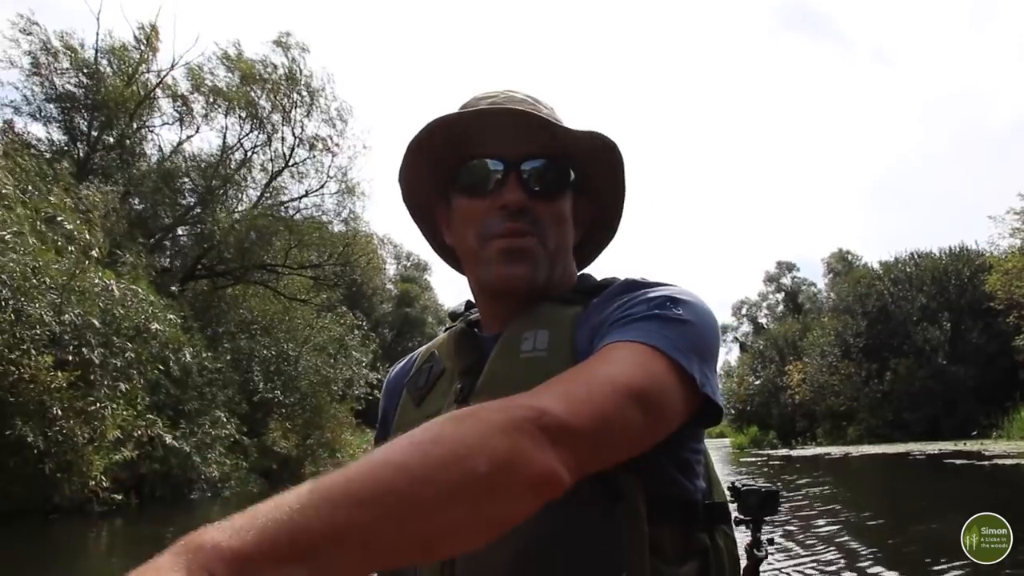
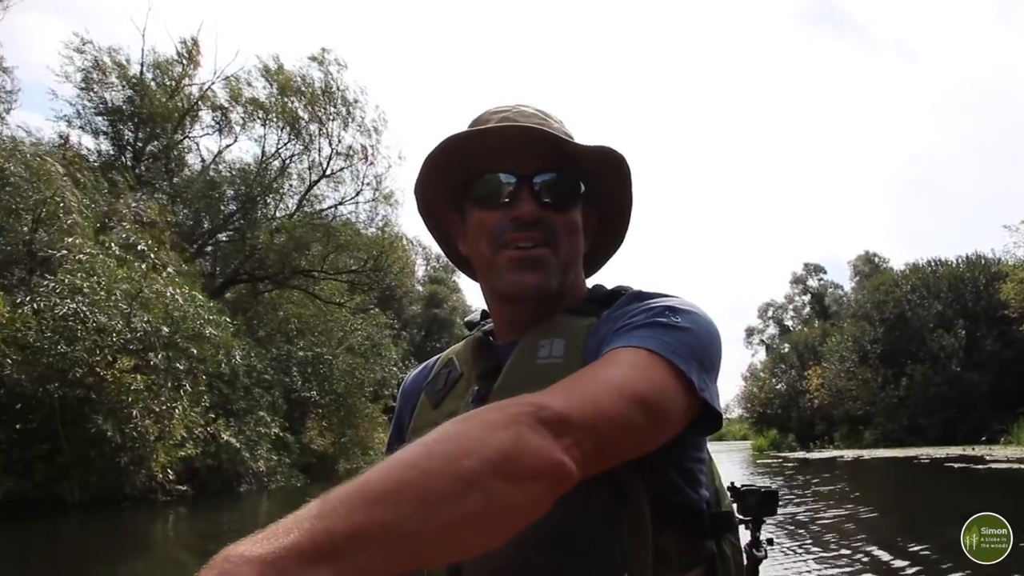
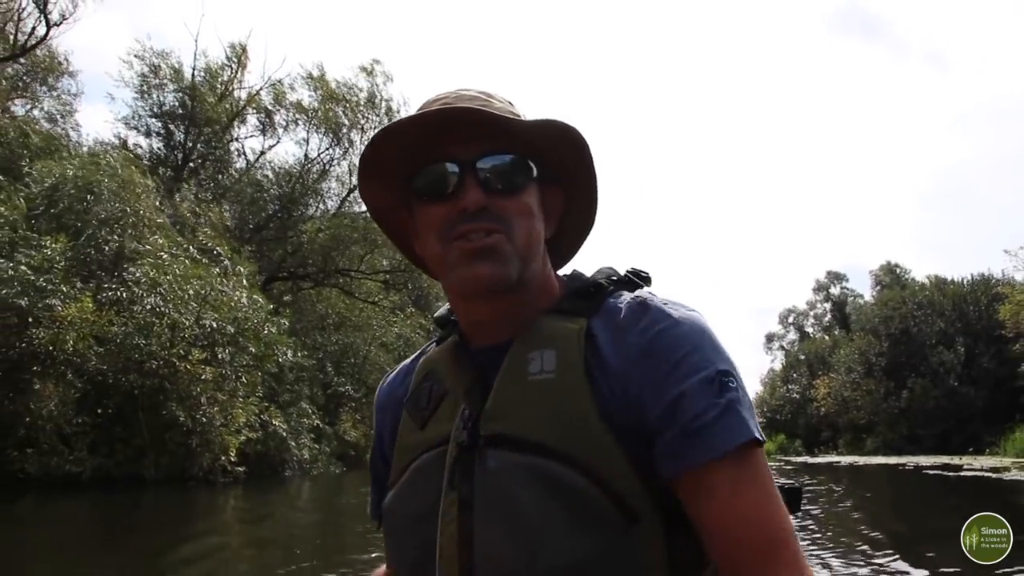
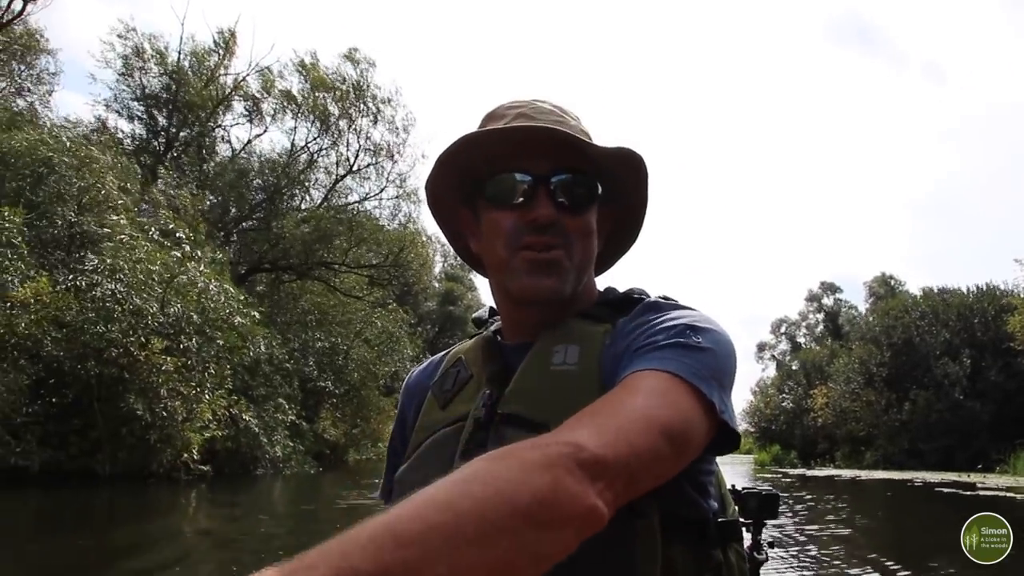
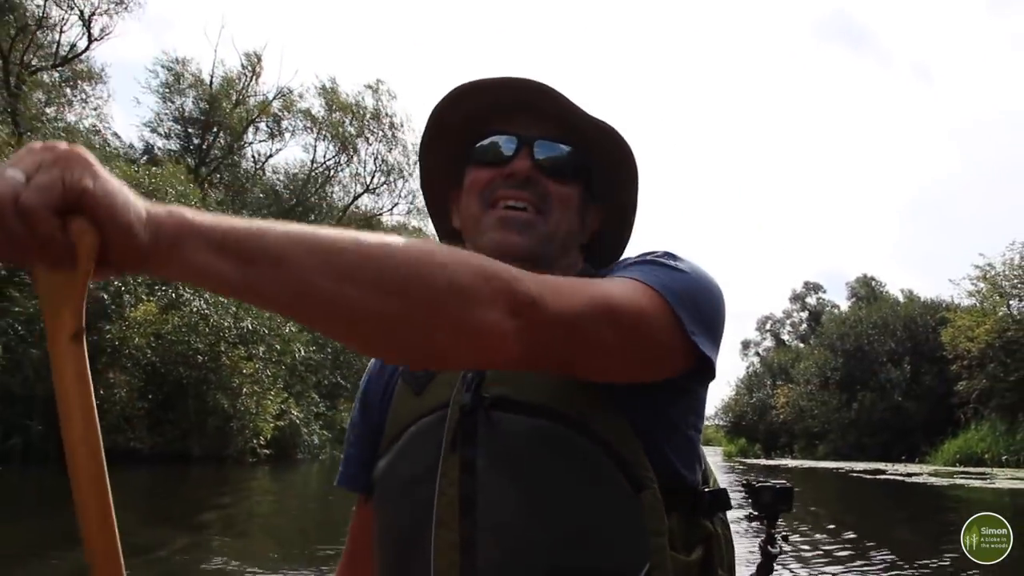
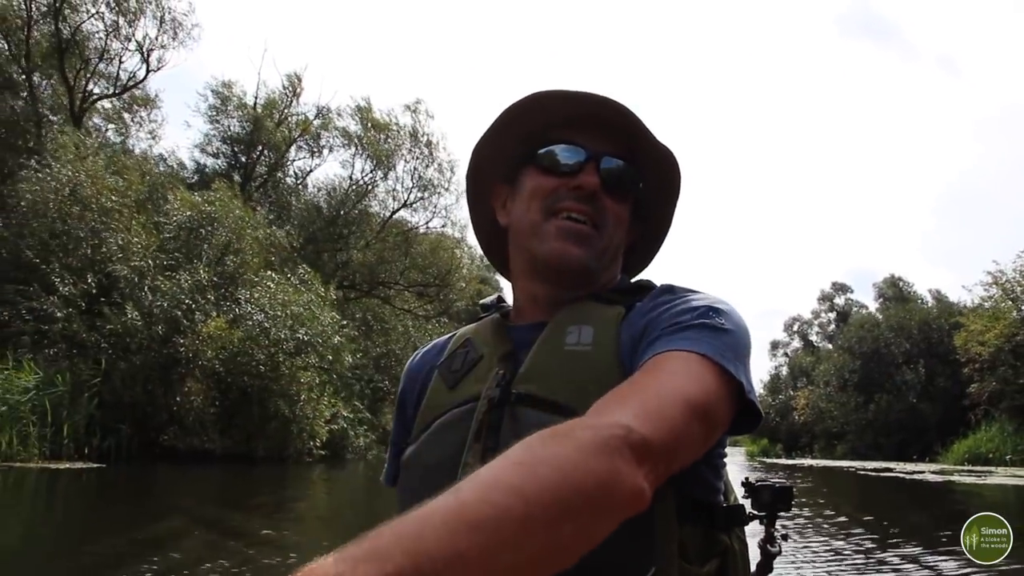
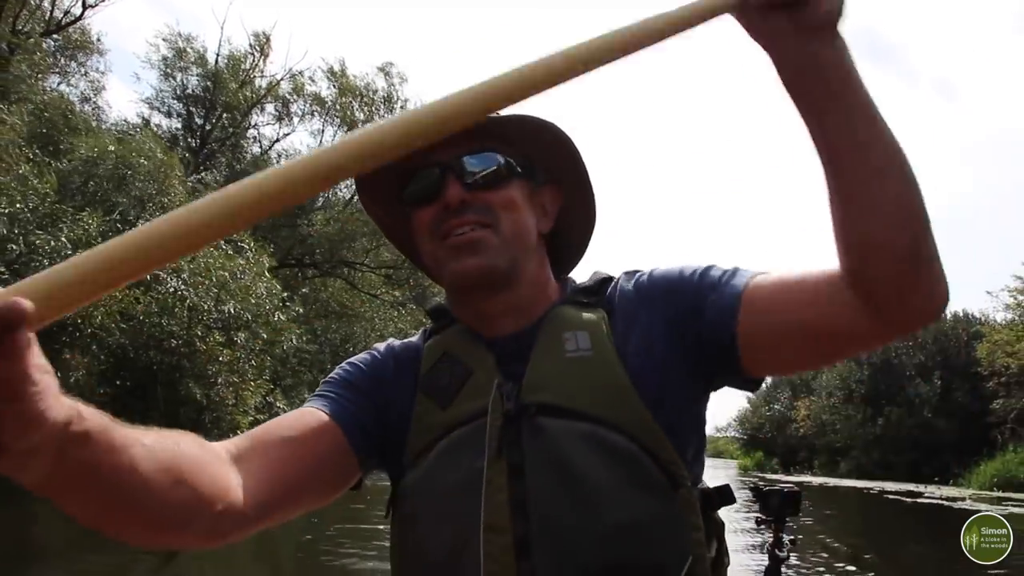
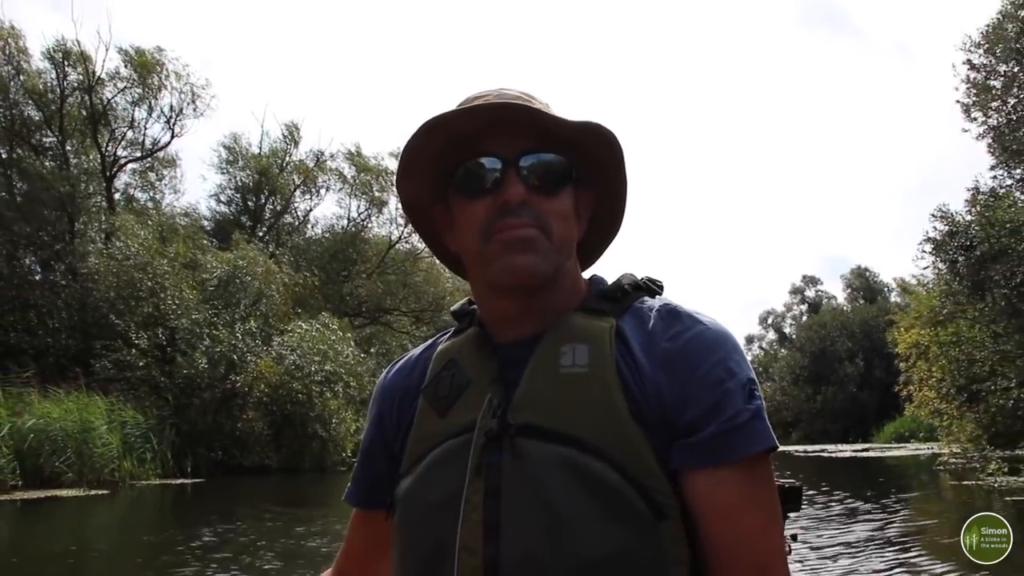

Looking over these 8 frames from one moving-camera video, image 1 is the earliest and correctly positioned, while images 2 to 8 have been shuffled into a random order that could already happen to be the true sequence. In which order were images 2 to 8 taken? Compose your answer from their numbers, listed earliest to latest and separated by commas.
2, 4, 3, 7, 5, 6, 8
